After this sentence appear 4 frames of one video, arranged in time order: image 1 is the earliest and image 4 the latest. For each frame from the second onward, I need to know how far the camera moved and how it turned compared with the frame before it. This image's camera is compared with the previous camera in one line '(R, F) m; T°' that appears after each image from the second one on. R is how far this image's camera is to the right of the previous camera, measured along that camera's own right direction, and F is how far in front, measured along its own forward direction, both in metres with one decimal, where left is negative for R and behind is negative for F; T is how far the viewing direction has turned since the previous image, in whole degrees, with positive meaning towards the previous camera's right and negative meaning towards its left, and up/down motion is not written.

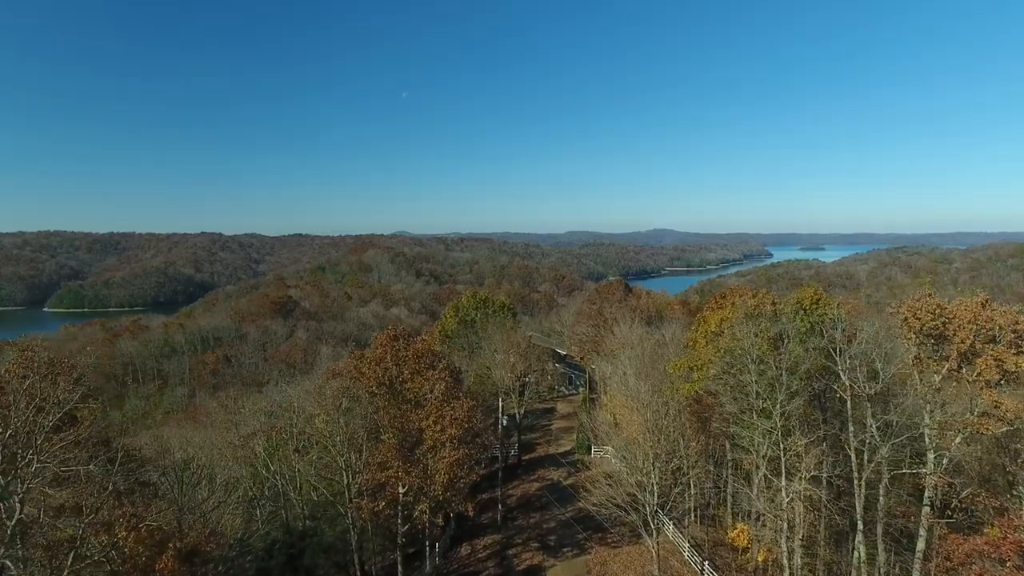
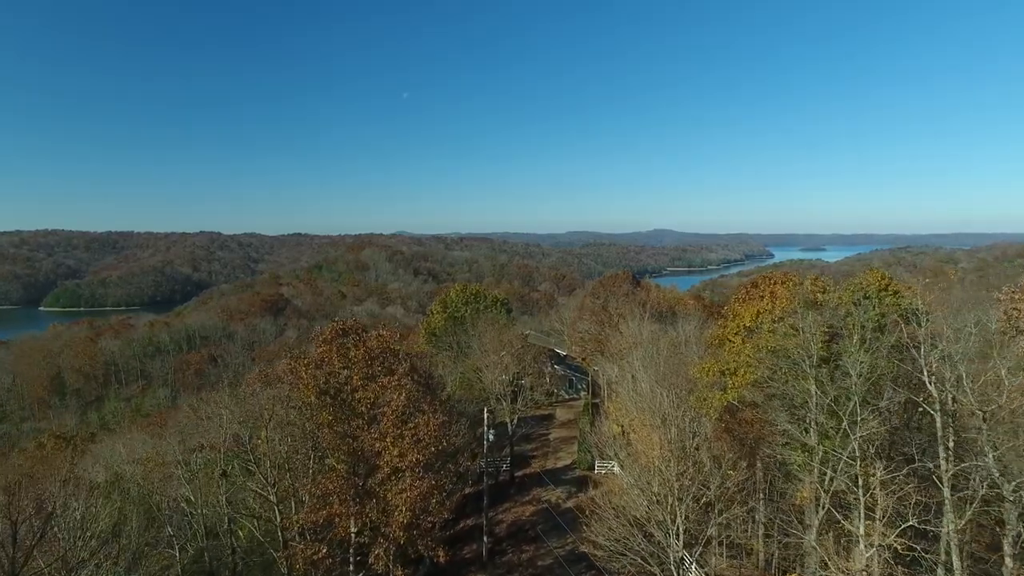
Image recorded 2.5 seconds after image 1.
(+0.5, +4.4) m; 0°
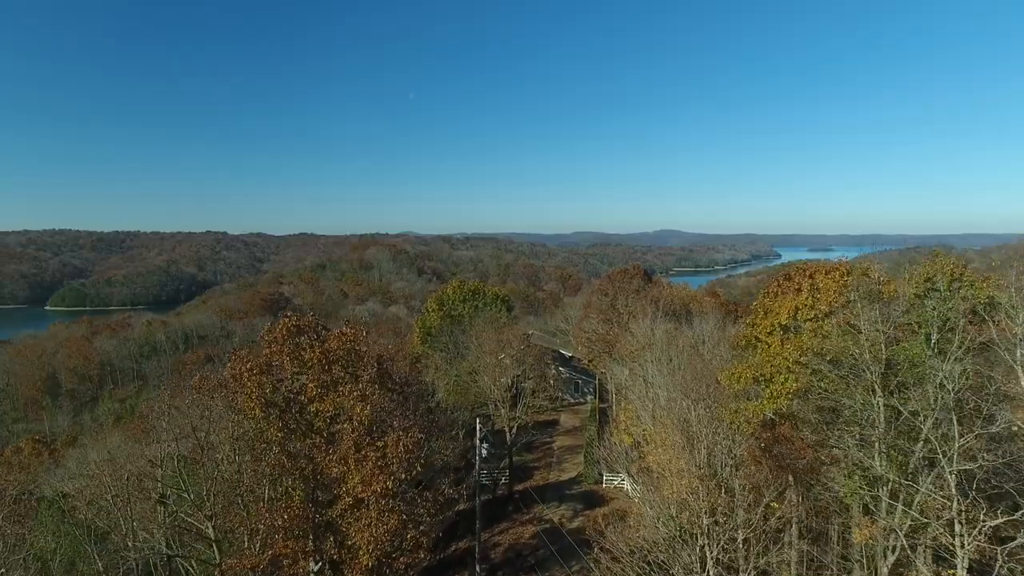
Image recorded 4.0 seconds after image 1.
(+0.3, +2.8) m; -1°
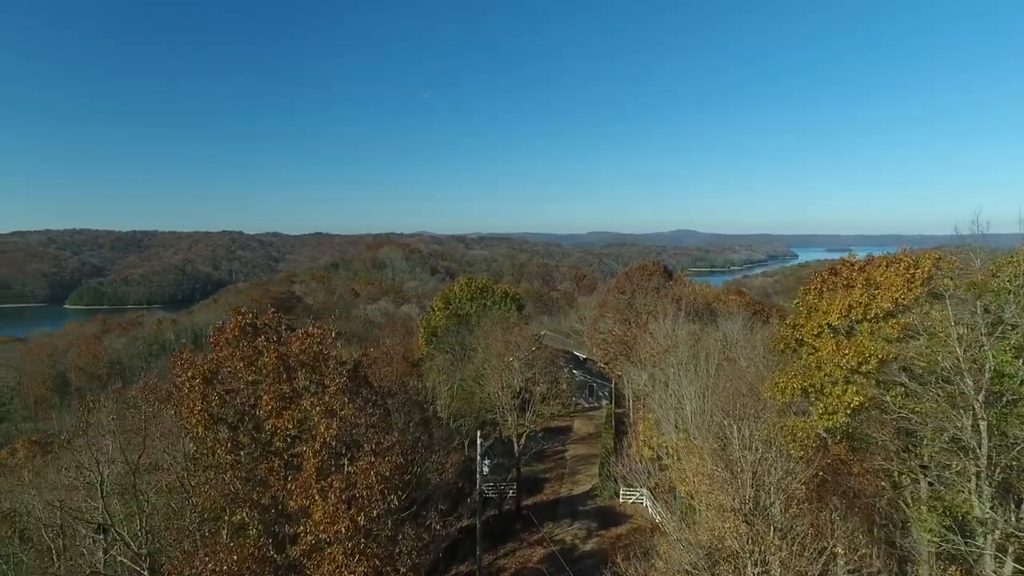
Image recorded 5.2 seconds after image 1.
(+0.2, +2.2) m; -1°
